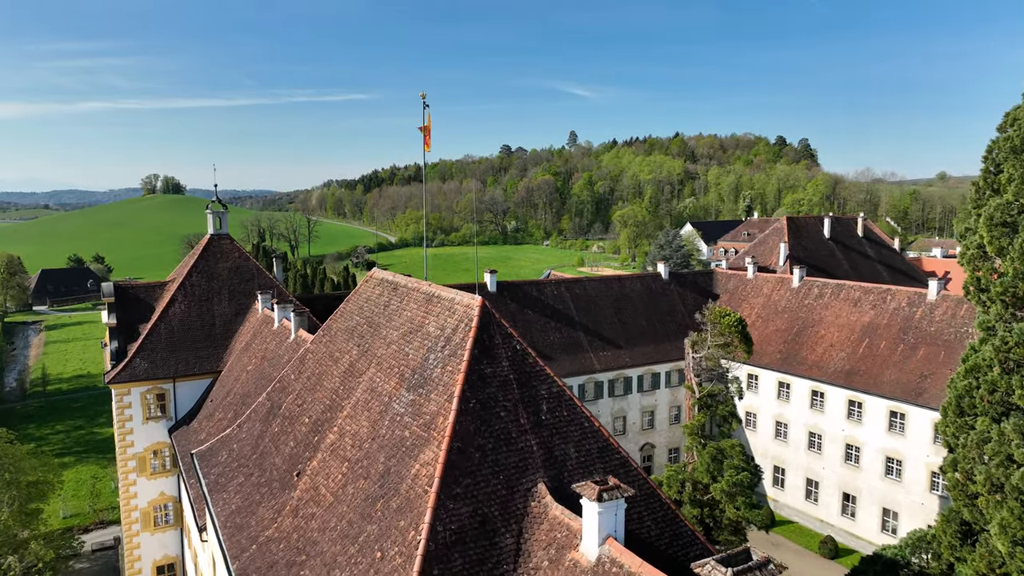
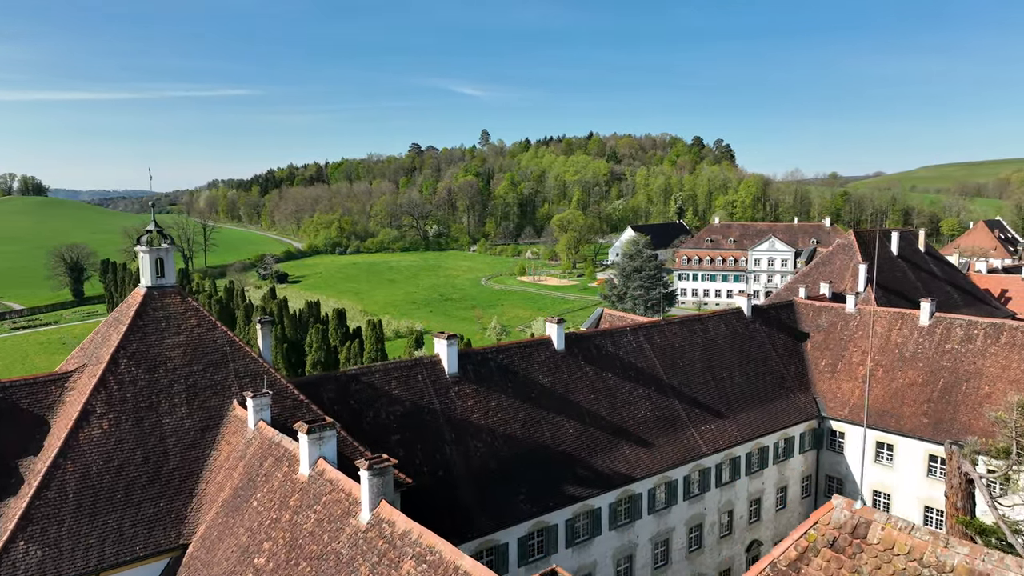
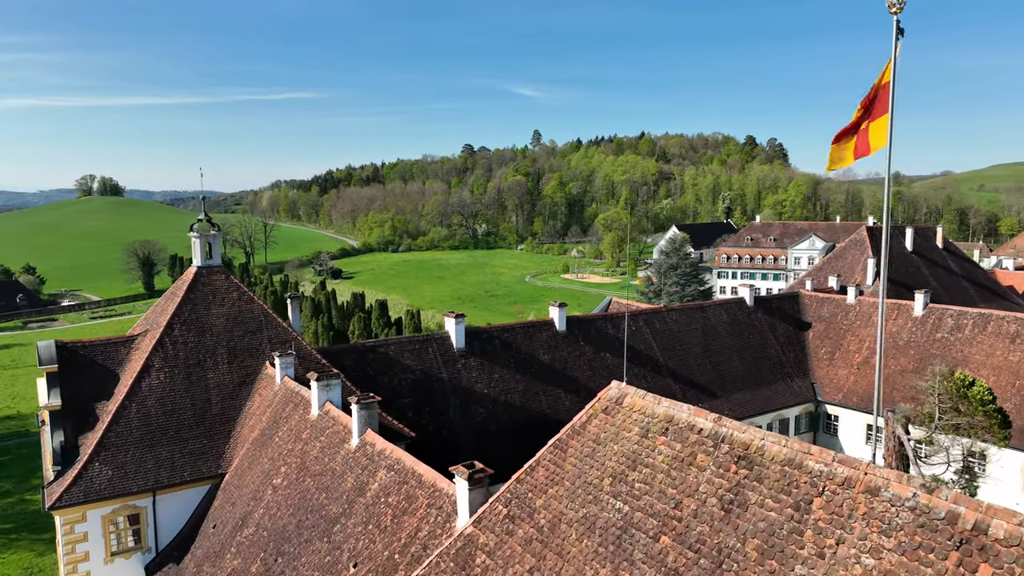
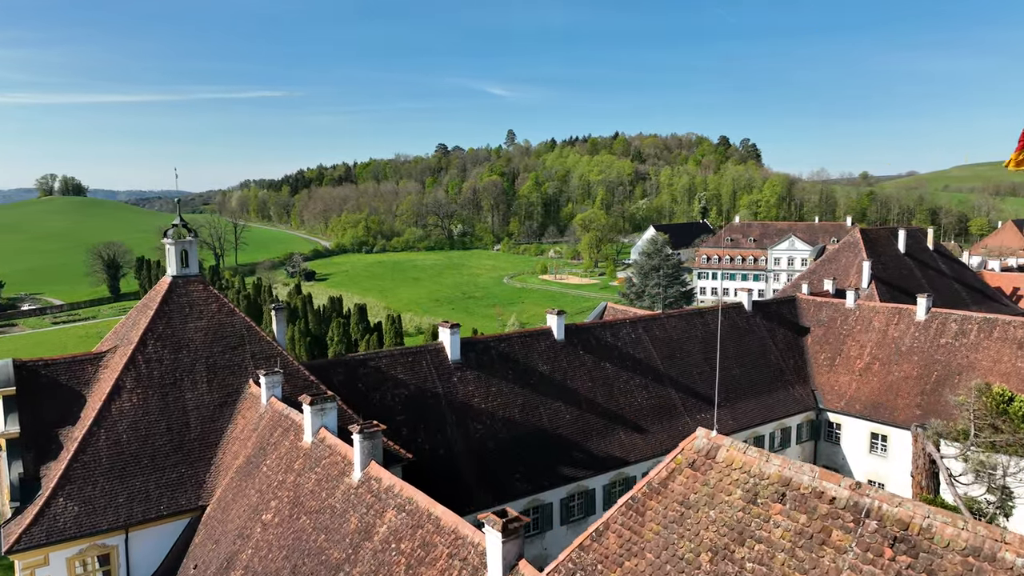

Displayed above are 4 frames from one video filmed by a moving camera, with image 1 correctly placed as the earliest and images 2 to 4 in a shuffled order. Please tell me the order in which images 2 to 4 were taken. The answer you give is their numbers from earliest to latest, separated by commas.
3, 4, 2
